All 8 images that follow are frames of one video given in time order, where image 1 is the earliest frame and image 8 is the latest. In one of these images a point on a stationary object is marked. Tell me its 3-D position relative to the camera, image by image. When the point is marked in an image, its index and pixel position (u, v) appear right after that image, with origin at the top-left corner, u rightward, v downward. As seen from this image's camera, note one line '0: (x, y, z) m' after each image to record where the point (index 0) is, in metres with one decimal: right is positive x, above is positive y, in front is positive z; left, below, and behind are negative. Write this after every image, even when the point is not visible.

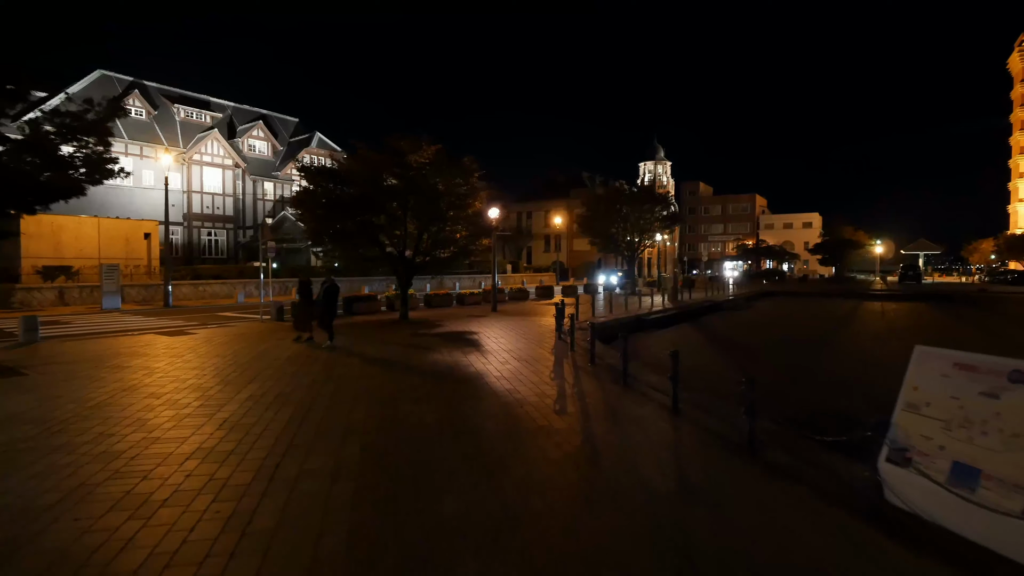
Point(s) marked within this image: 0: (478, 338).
0: (-0.8, -1.3, +14.4) m
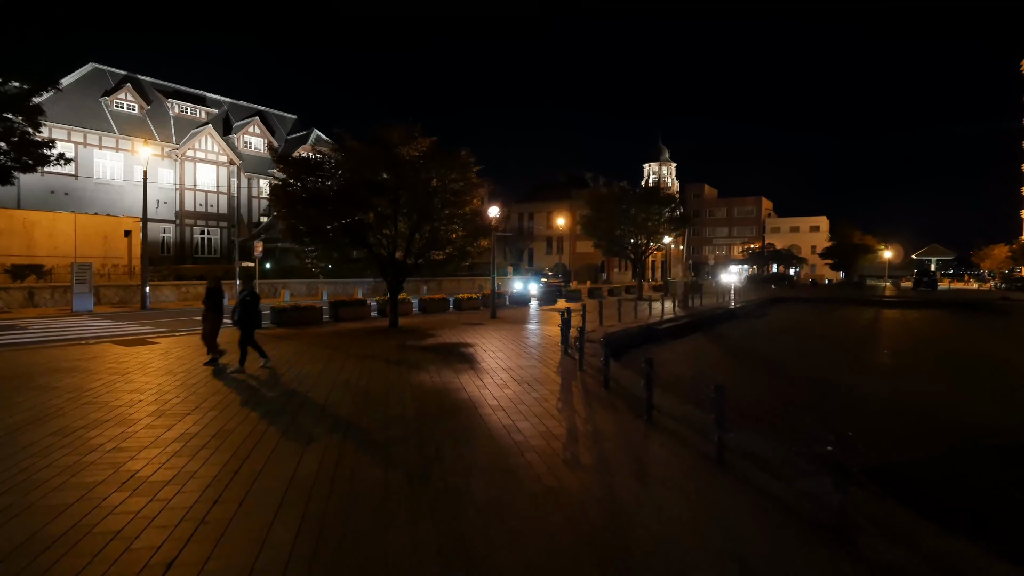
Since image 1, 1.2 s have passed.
0: (-0.8, -1.4, +12.8) m
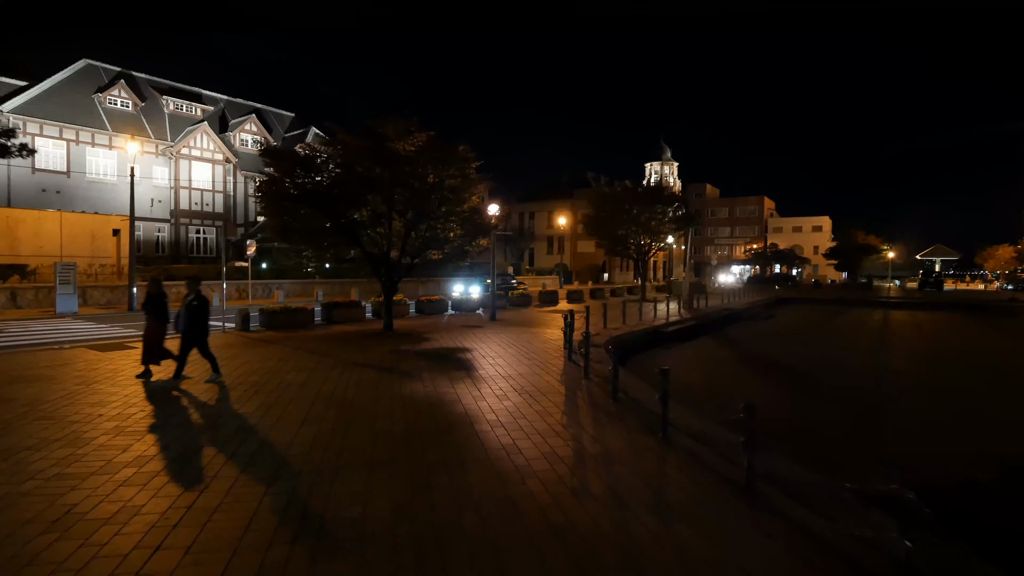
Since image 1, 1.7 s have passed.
0: (-0.8, -1.5, +12.0) m
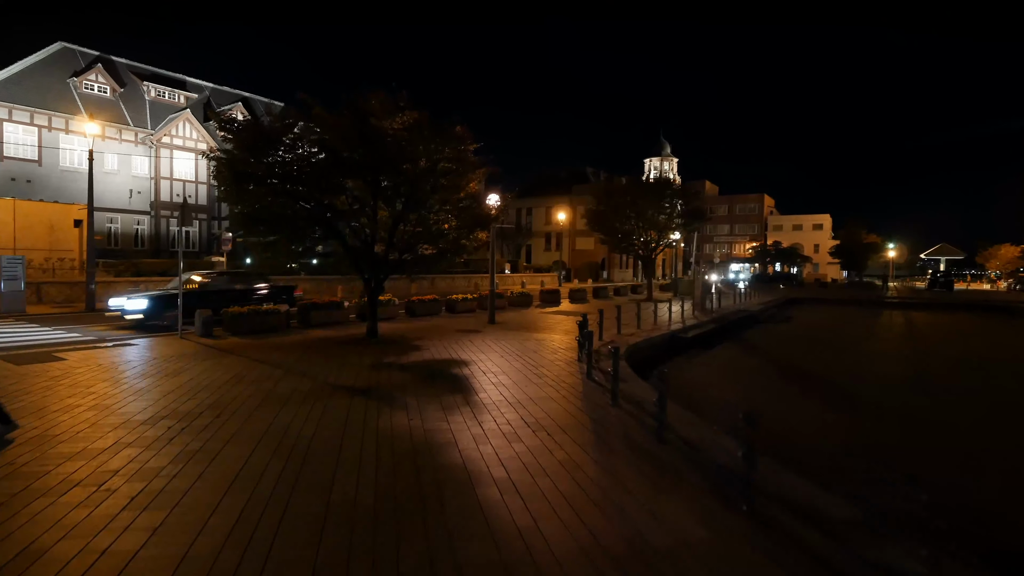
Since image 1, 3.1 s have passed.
0: (-0.7, -1.5, +10.0) m
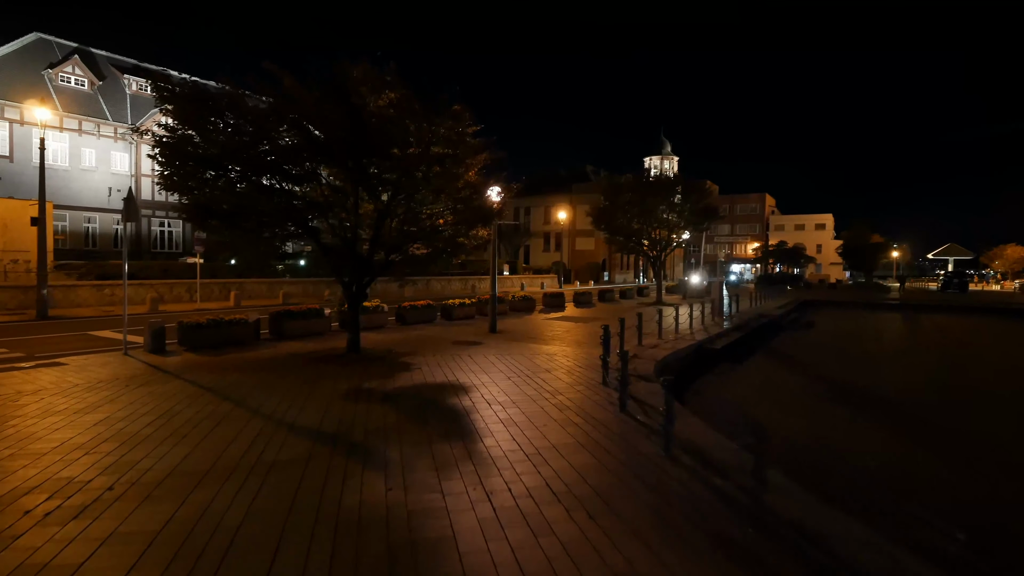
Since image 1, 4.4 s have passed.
0: (-0.6, -1.6, +7.9) m
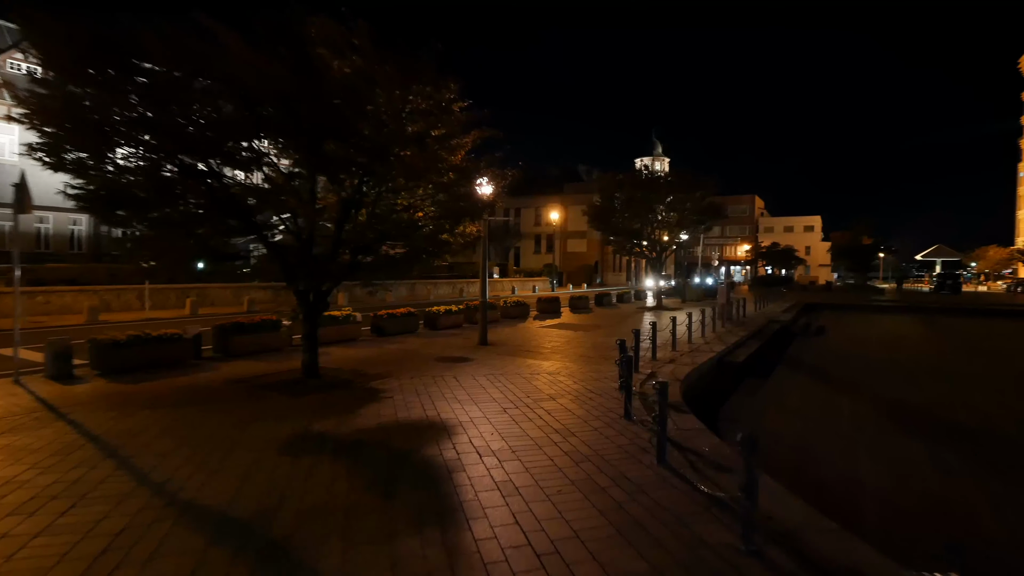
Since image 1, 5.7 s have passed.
0: (-0.6, -1.7, +5.7) m
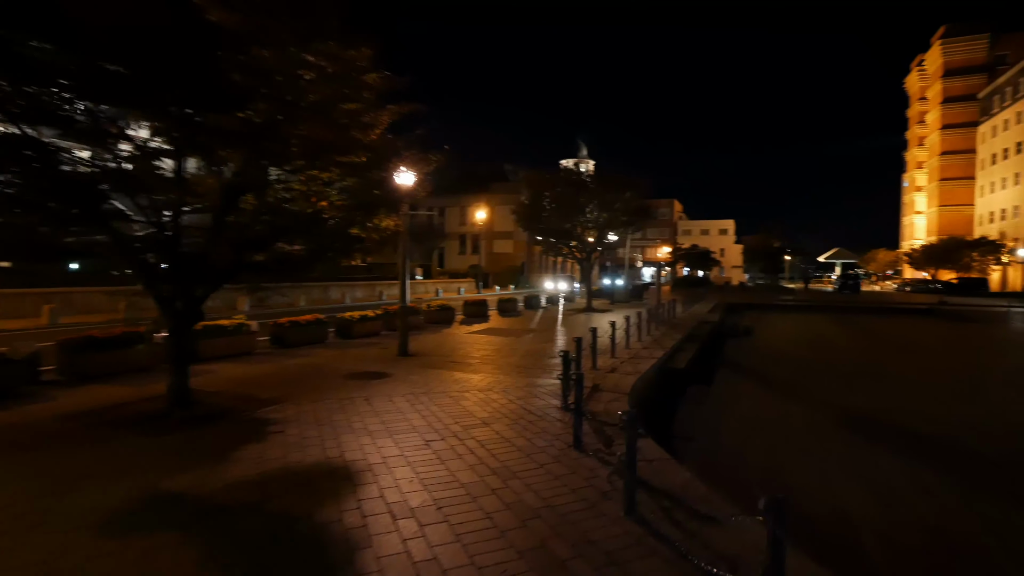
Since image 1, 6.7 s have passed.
0: (-1.1, -1.7, +4.2) m
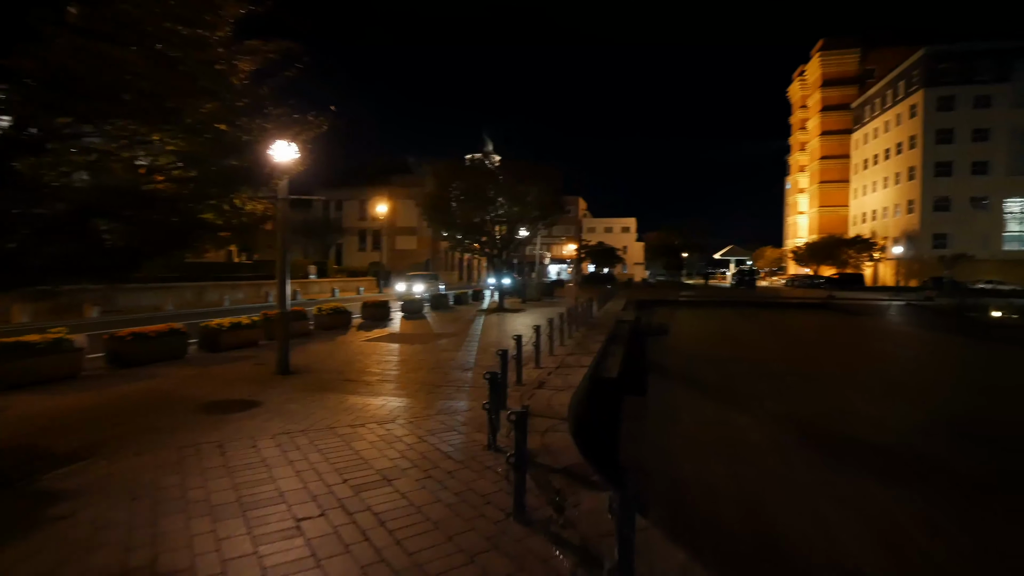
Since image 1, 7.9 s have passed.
0: (-1.4, -1.8, +2.1) m
